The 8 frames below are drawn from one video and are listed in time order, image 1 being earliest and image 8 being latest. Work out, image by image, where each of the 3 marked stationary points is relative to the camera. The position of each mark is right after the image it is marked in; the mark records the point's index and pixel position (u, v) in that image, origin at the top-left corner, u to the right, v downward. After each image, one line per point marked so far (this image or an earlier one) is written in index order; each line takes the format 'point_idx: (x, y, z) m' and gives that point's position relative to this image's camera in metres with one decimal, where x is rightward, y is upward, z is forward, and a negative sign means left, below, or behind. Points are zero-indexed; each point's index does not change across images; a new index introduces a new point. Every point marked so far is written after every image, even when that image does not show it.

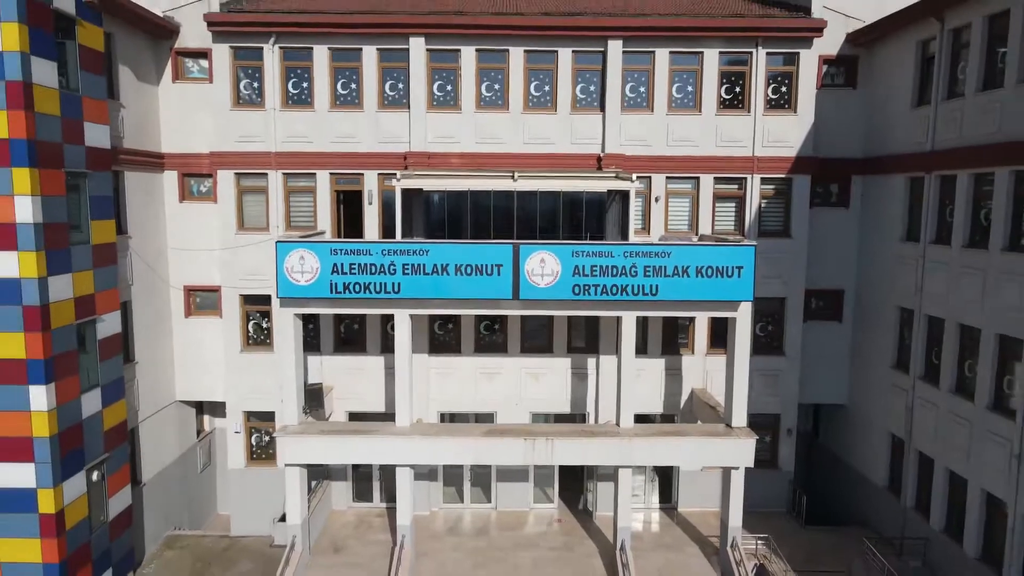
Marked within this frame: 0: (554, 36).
0: (+0.9, +5.1, +15.4) m
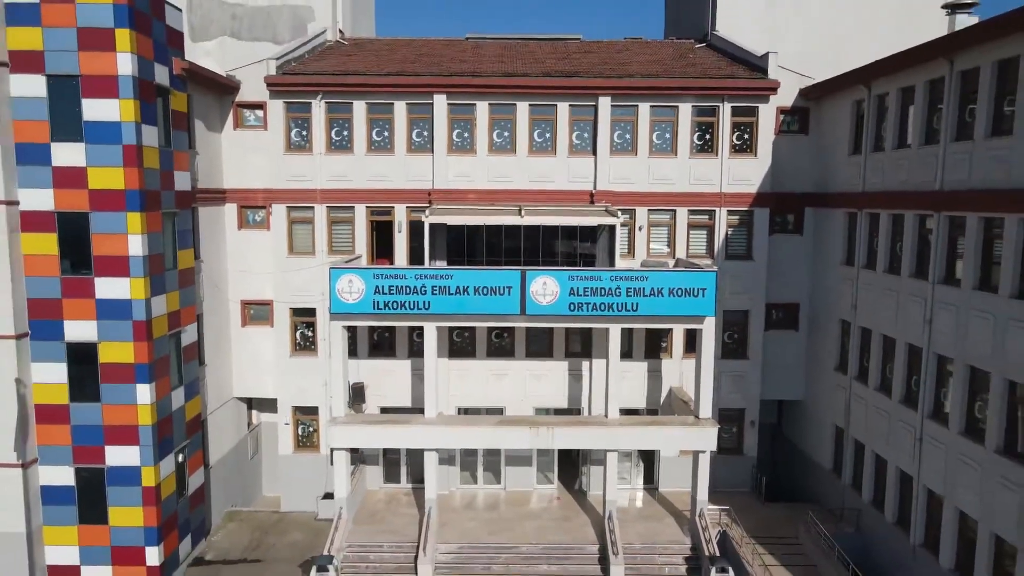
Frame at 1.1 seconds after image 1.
0: (+1.0, +4.8, +18.5) m
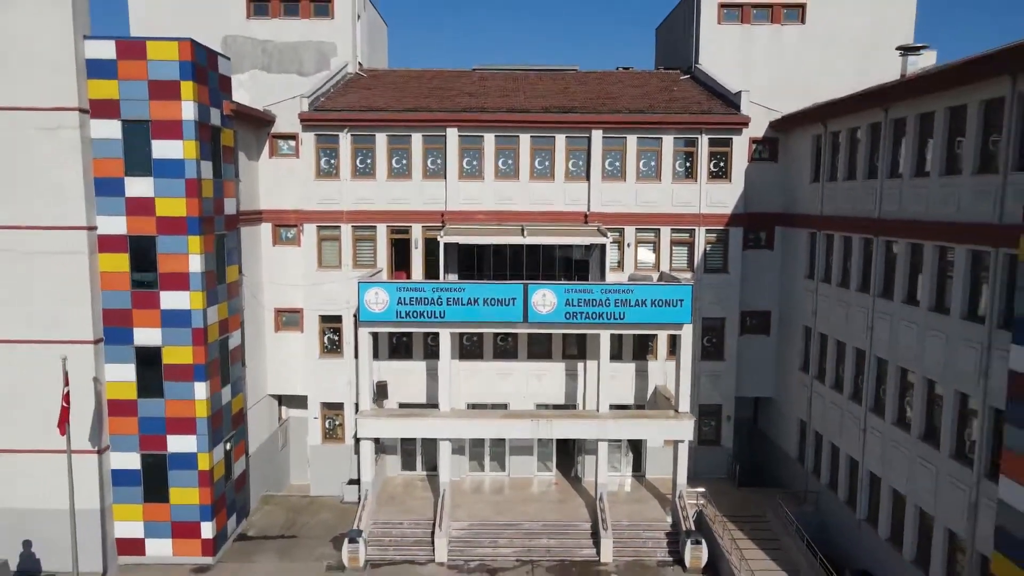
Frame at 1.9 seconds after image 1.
0: (+1.1, +4.5, +21.0) m
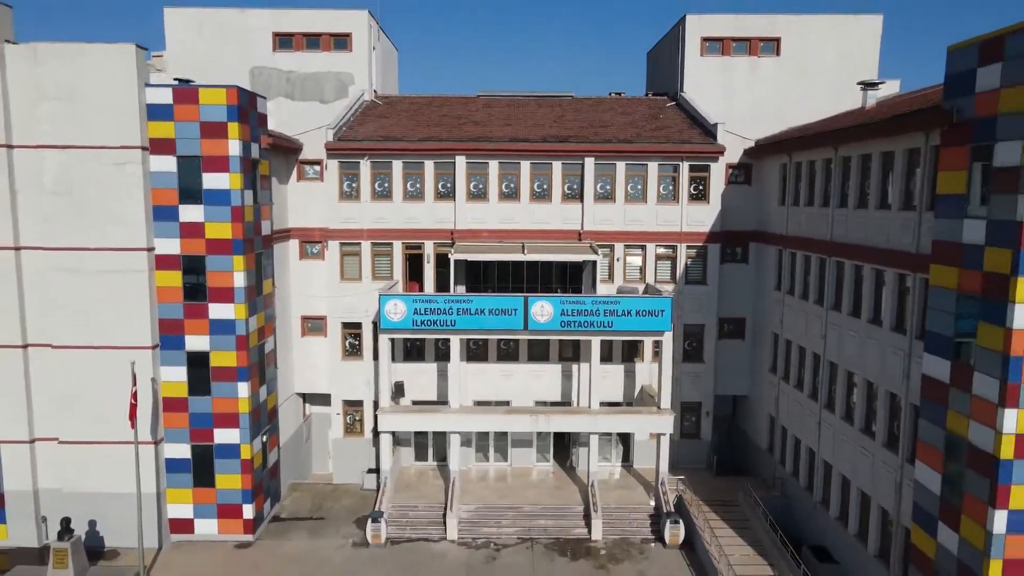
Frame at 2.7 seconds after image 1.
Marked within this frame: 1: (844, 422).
0: (+1.2, +4.2, +23.6) m
1: (+7.9, -3.2, +18.1) m
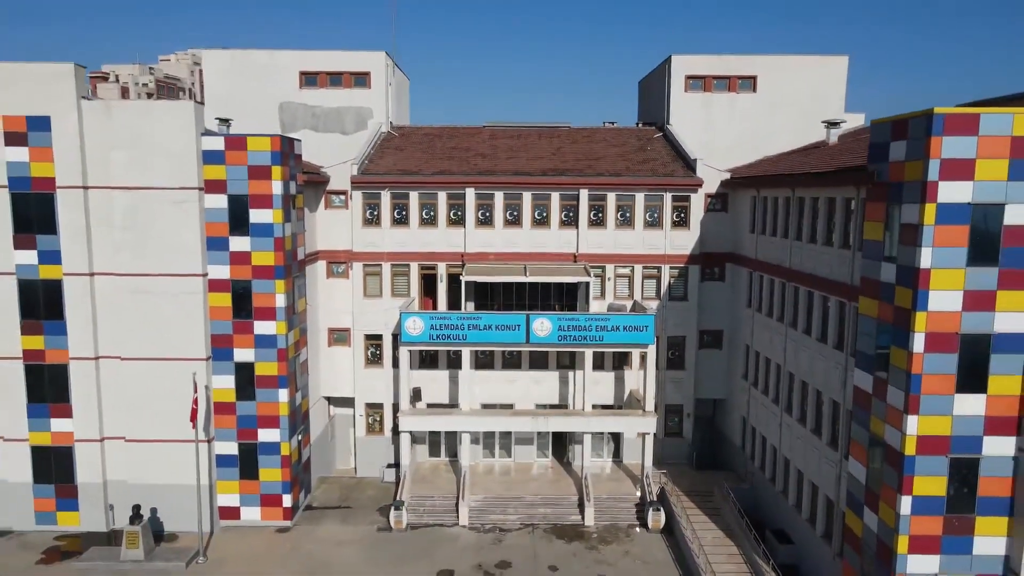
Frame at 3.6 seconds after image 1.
0: (+1.3, +3.6, +26.7) m
1: (+8.0, -3.8, +21.2) m
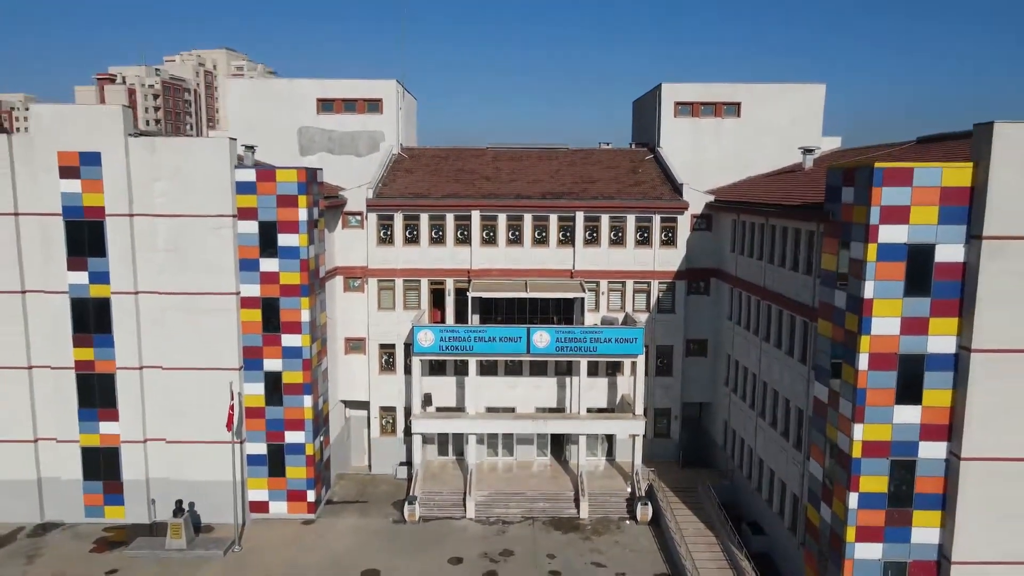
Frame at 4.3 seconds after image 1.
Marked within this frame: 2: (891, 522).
0: (+1.4, +3.0, +29.2) m
1: (+8.1, -4.4, +23.8) m
2: (+9.0, -5.5, +18.0) m
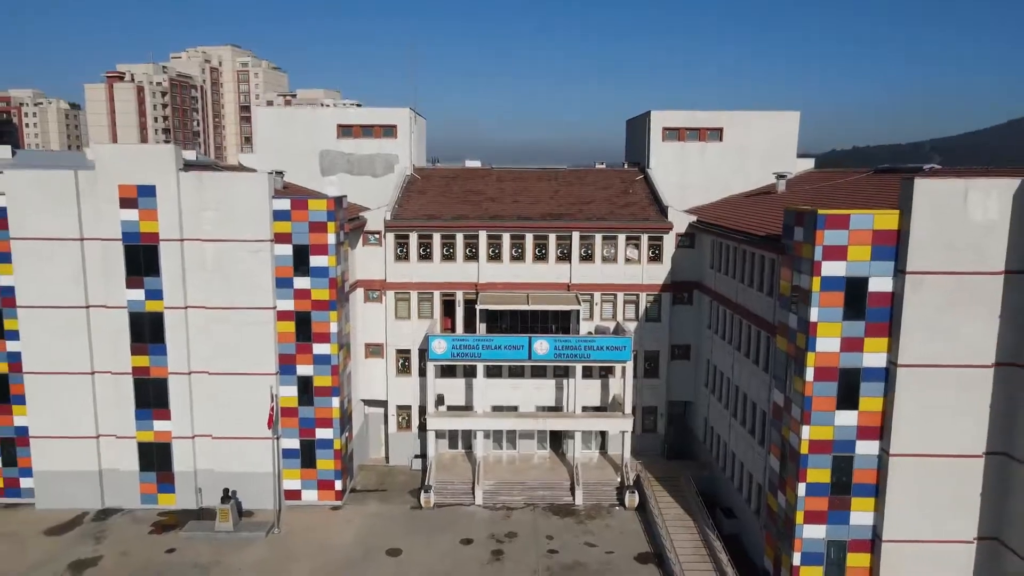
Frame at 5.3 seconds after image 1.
0: (+1.5, +2.5, +32.6) m
1: (+8.2, -4.9, +27.3) m
2: (+9.1, -6.2, +21.5) m
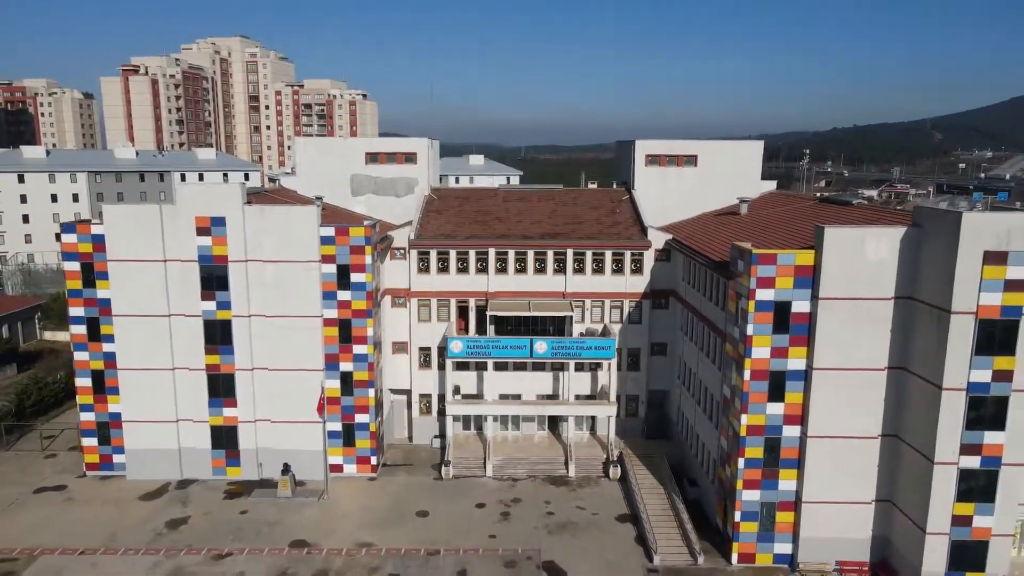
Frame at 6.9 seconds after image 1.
0: (+1.7, +2.1, +38.7) m
1: (+8.5, -5.5, +33.6) m
2: (+9.3, -6.9, +27.9) m
